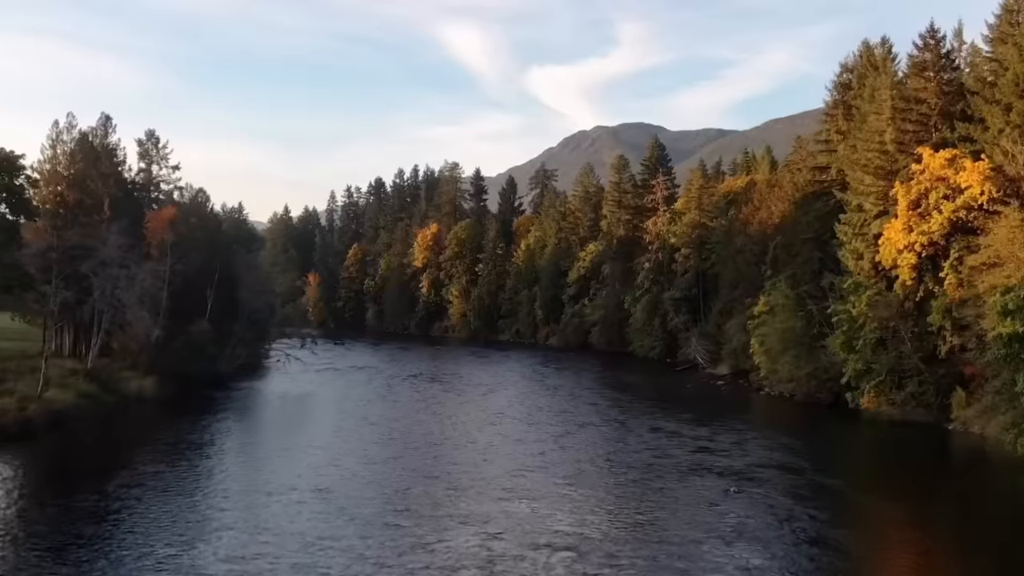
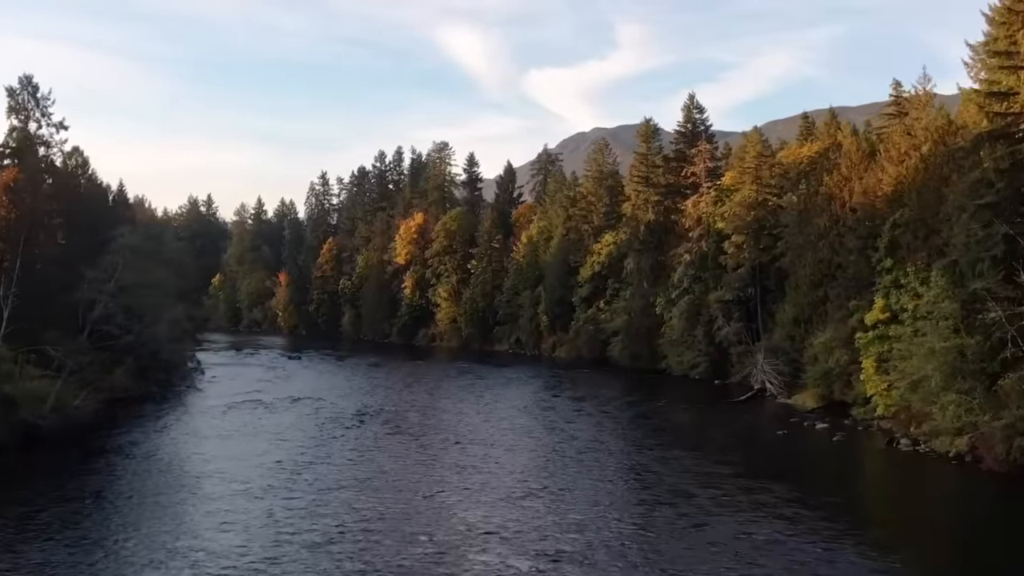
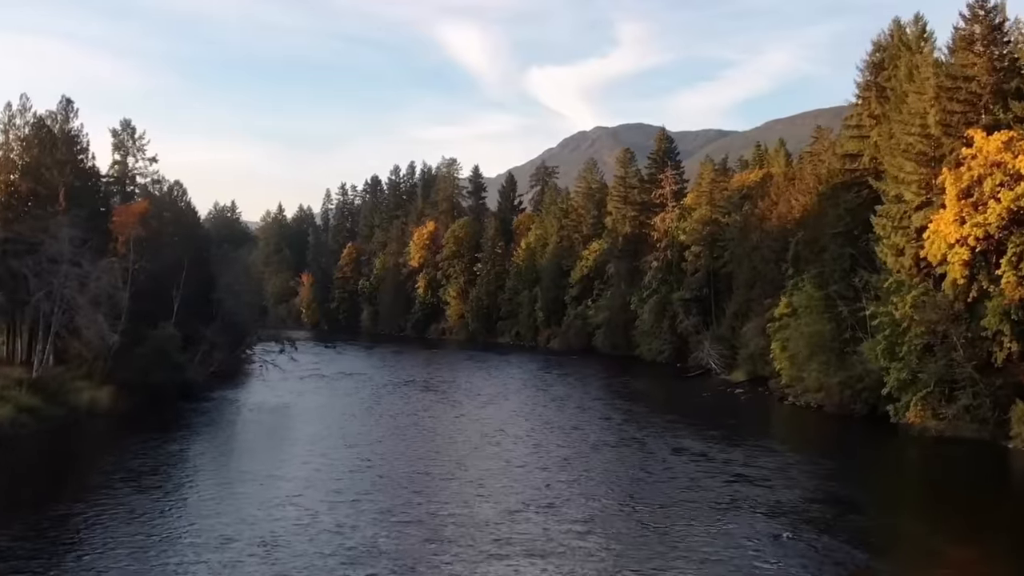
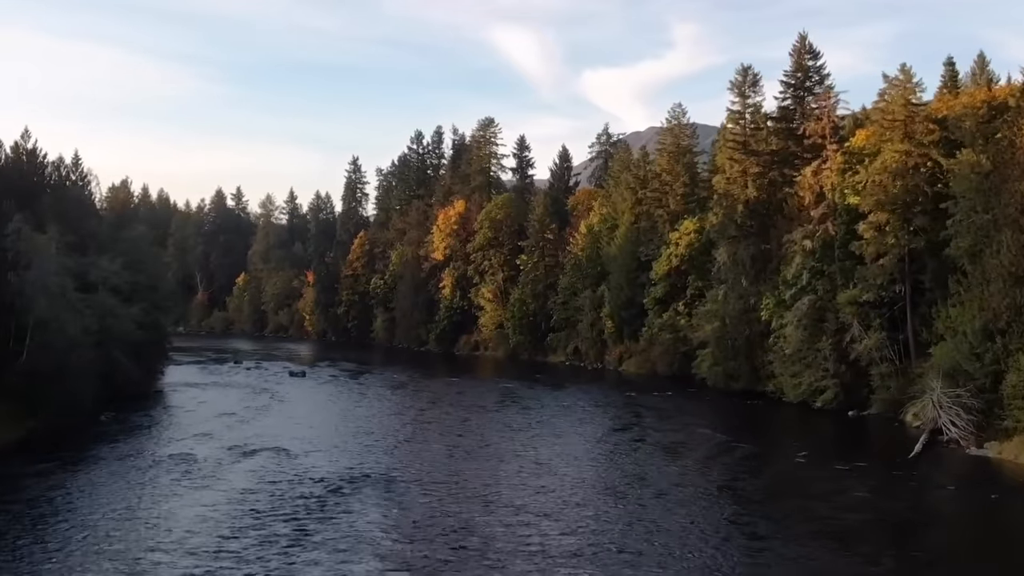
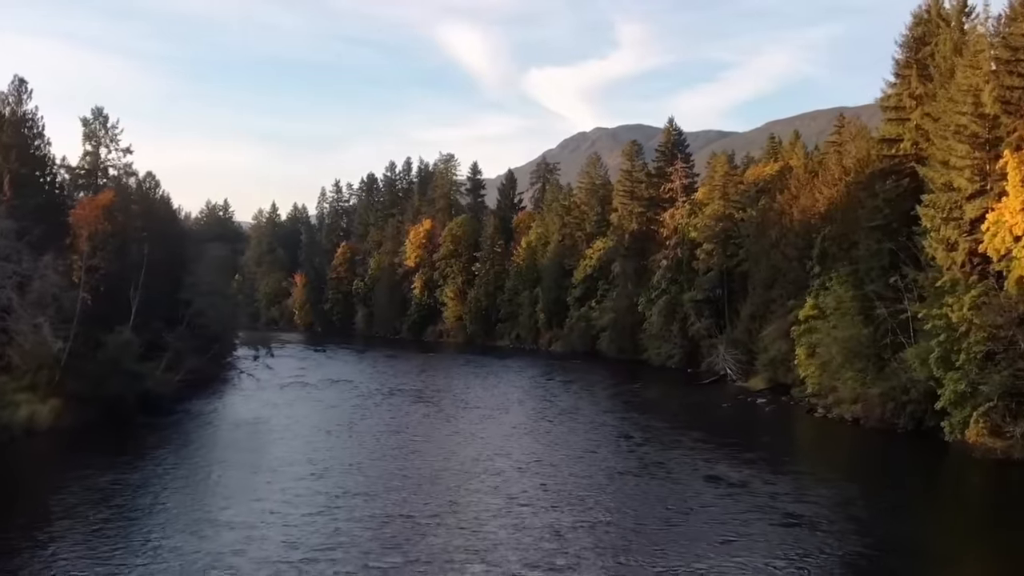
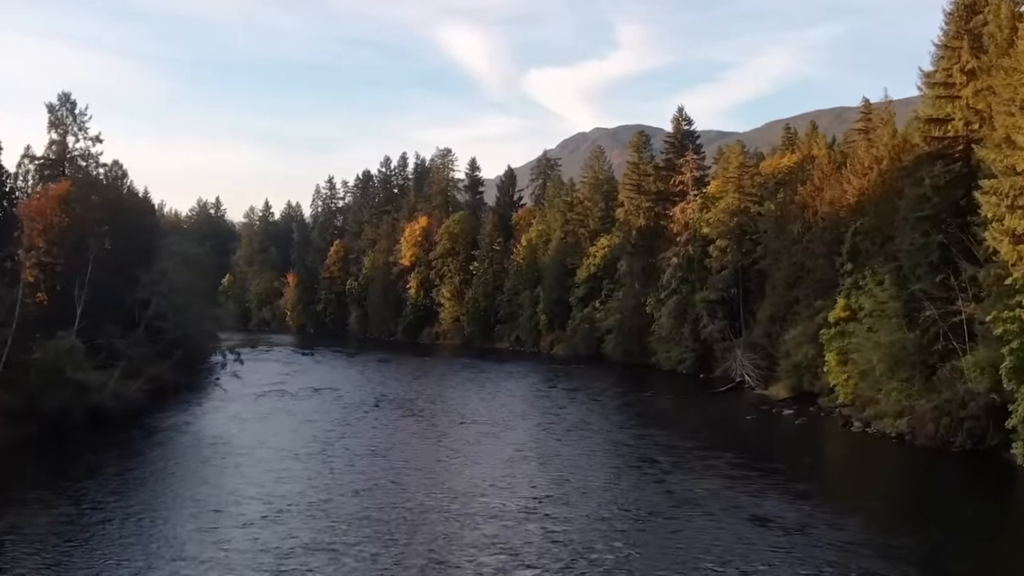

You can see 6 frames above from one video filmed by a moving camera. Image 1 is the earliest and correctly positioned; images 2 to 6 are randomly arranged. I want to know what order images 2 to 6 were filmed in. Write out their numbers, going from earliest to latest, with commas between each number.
3, 5, 6, 2, 4
